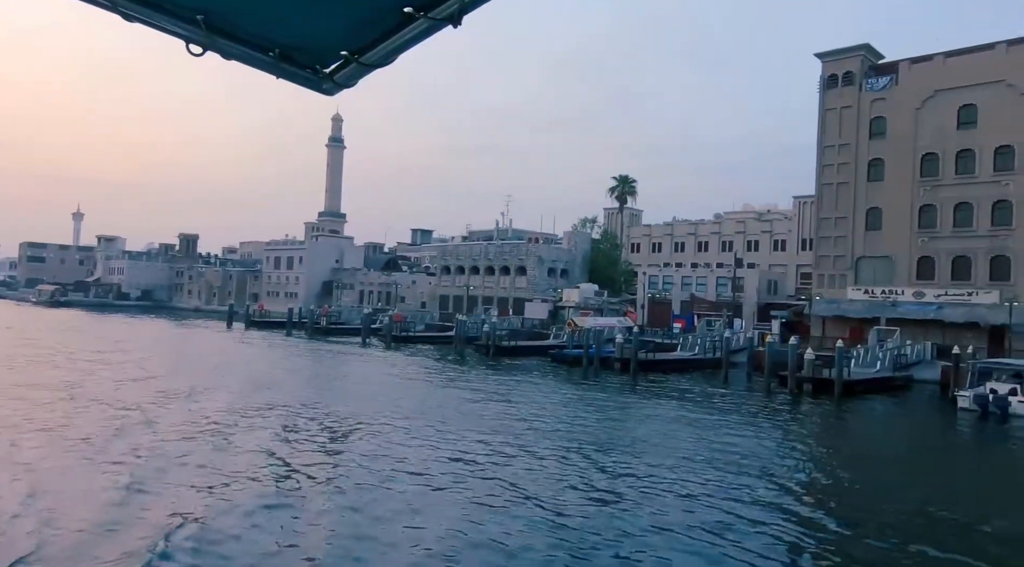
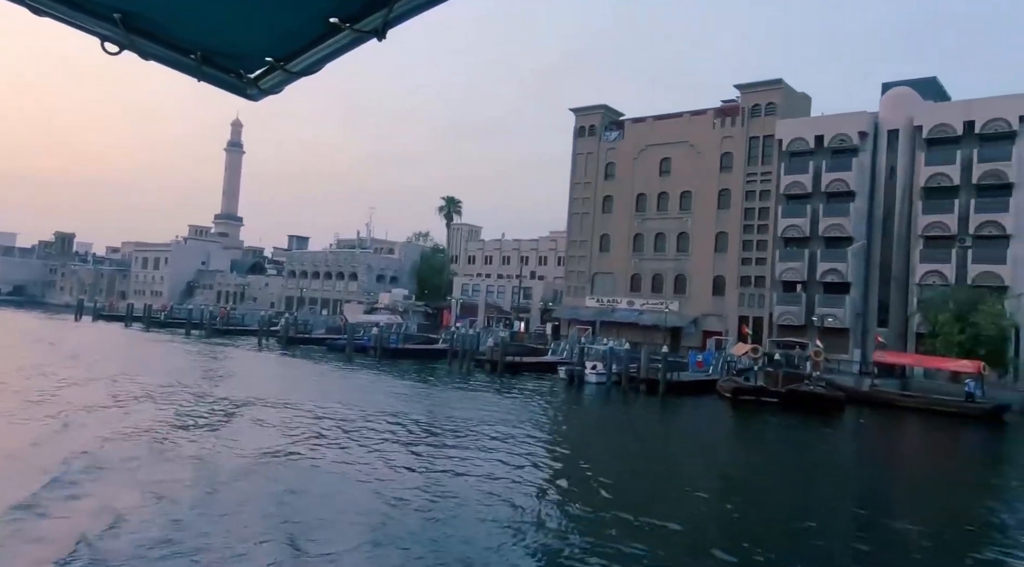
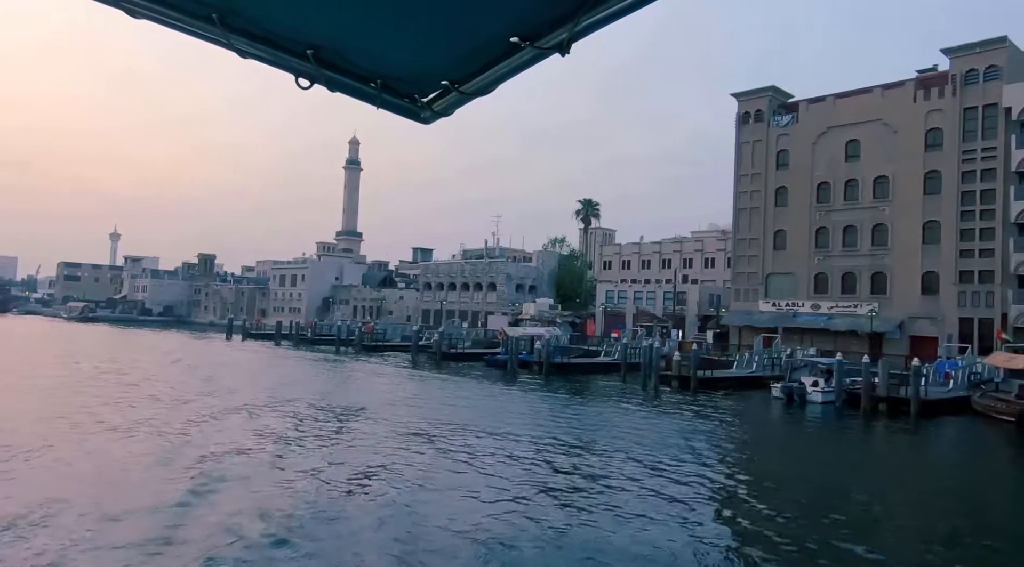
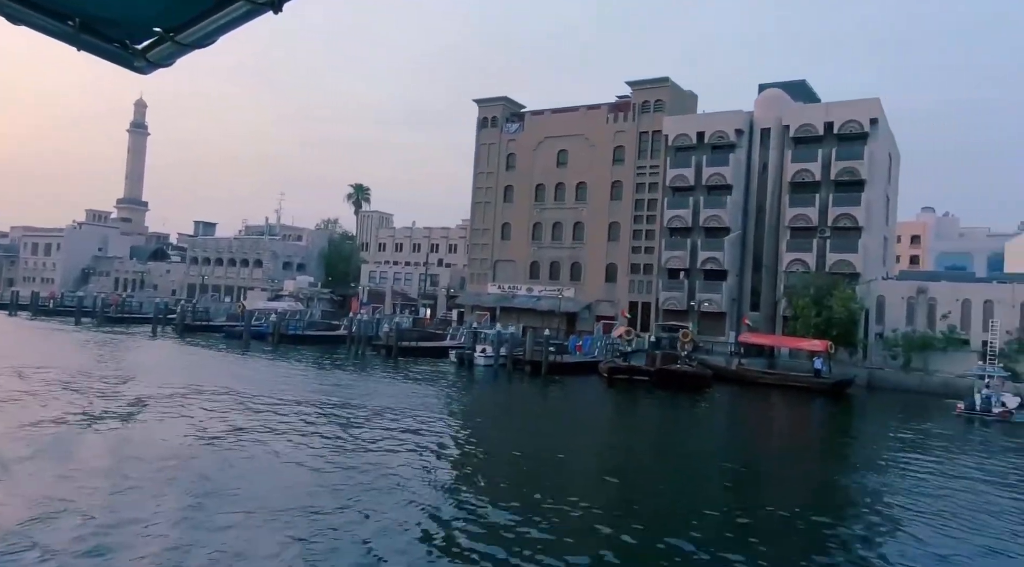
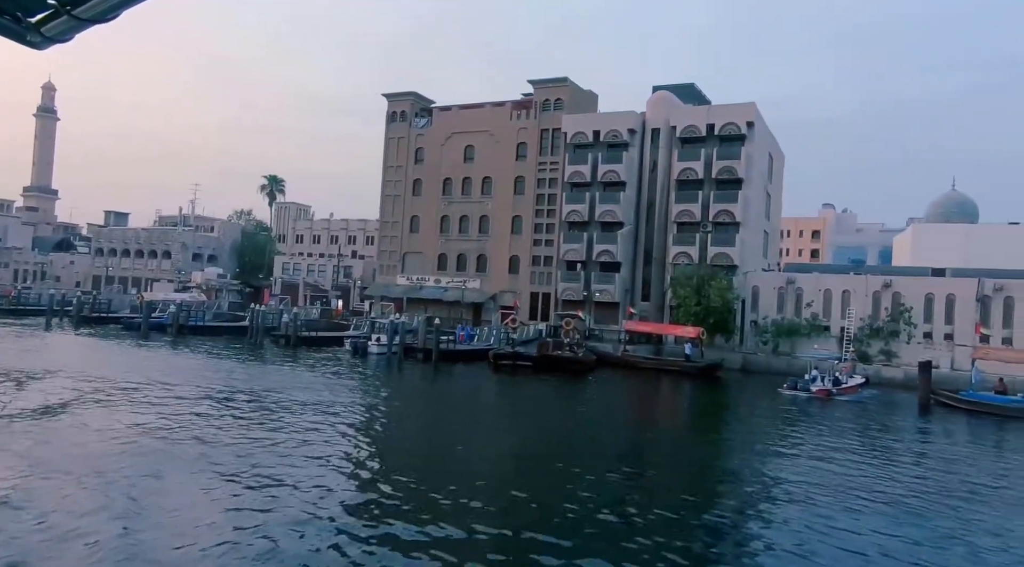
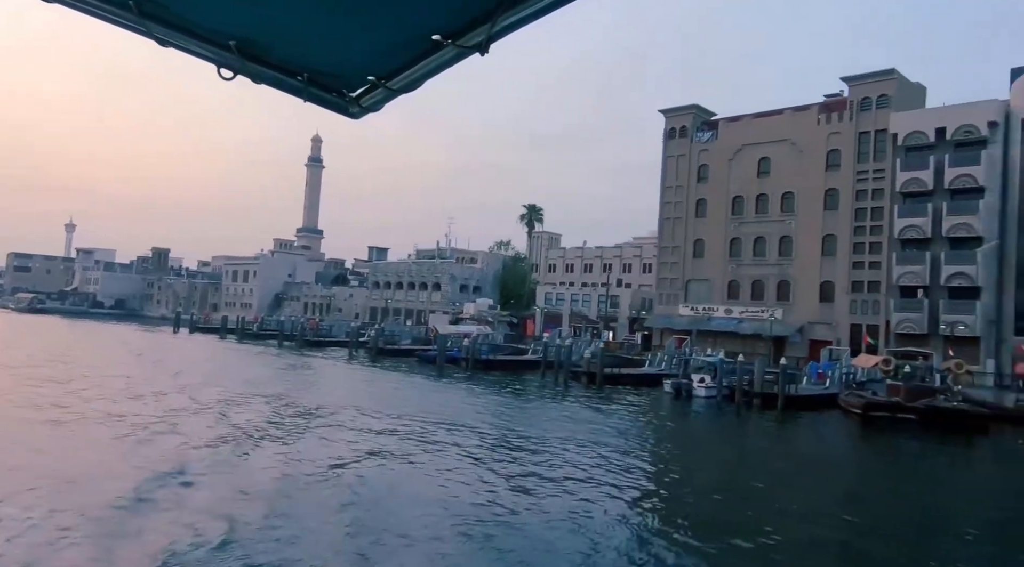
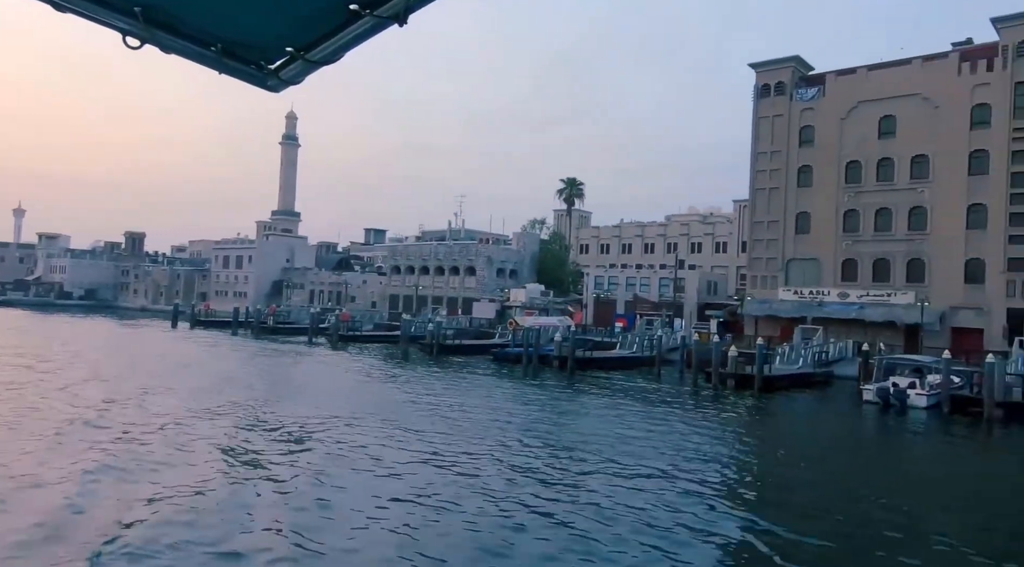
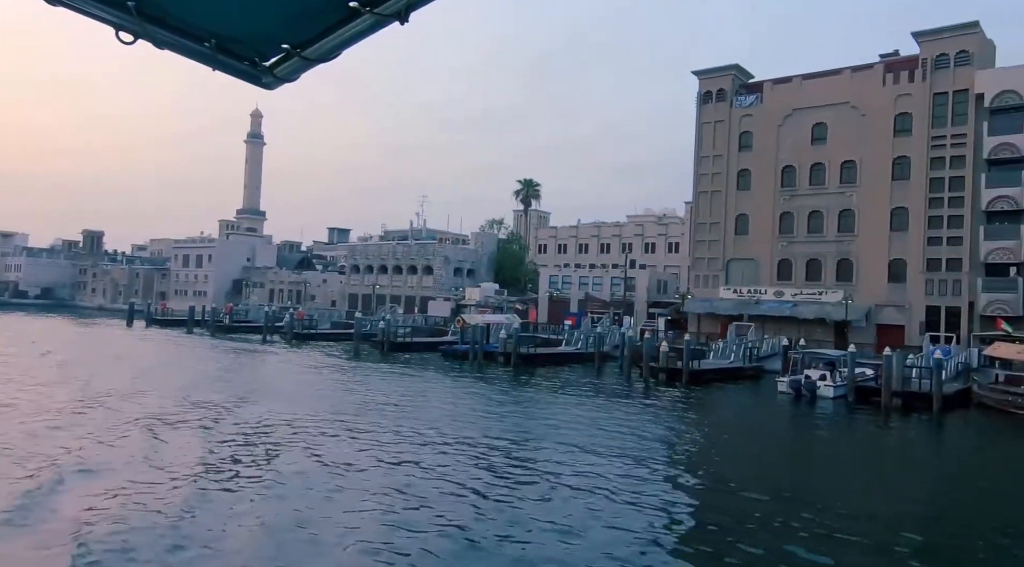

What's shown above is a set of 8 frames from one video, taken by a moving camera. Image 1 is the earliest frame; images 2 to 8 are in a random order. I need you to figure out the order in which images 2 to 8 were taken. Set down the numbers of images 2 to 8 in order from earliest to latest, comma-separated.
7, 8, 3, 6, 2, 4, 5
